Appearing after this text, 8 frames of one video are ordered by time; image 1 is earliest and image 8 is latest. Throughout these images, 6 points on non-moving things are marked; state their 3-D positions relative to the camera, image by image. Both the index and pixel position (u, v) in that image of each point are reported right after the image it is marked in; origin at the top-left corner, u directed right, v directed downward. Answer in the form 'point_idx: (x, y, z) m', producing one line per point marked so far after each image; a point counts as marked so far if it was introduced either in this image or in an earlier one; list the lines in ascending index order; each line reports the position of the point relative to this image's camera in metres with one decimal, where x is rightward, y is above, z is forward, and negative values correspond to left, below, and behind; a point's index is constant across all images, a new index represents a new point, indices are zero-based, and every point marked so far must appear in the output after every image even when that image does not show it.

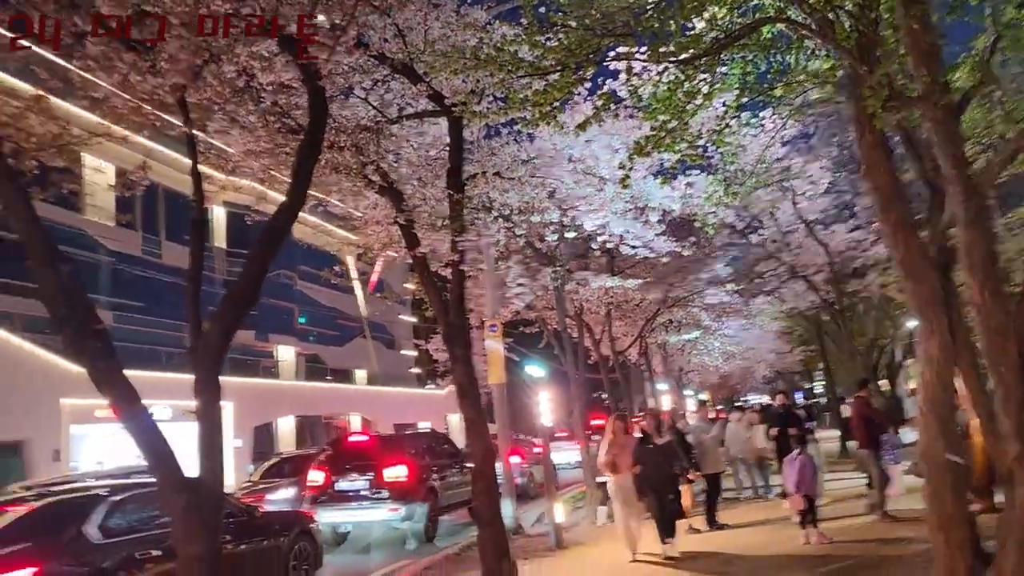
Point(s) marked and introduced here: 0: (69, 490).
0: (-5.0, -2.3, +9.2) m
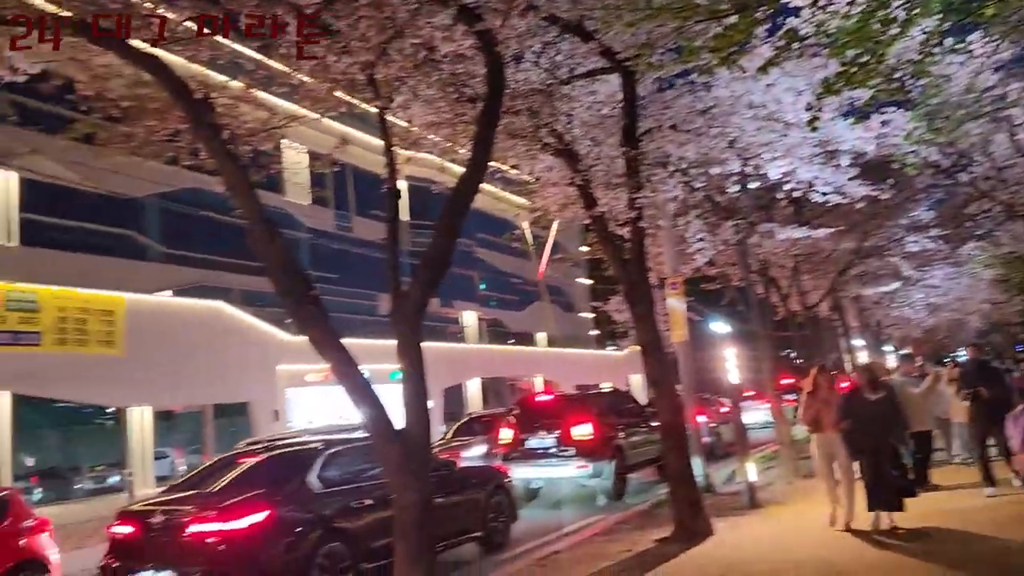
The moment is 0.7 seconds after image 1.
0: (-2.7, -2.0, +10.1) m
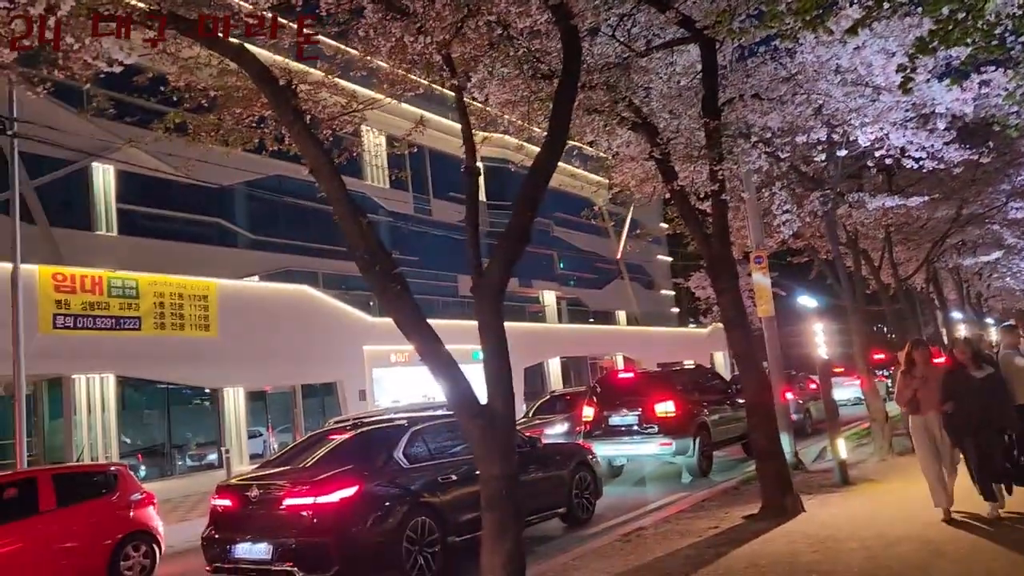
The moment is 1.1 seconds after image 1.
0: (-1.7, -1.7, +10.4) m
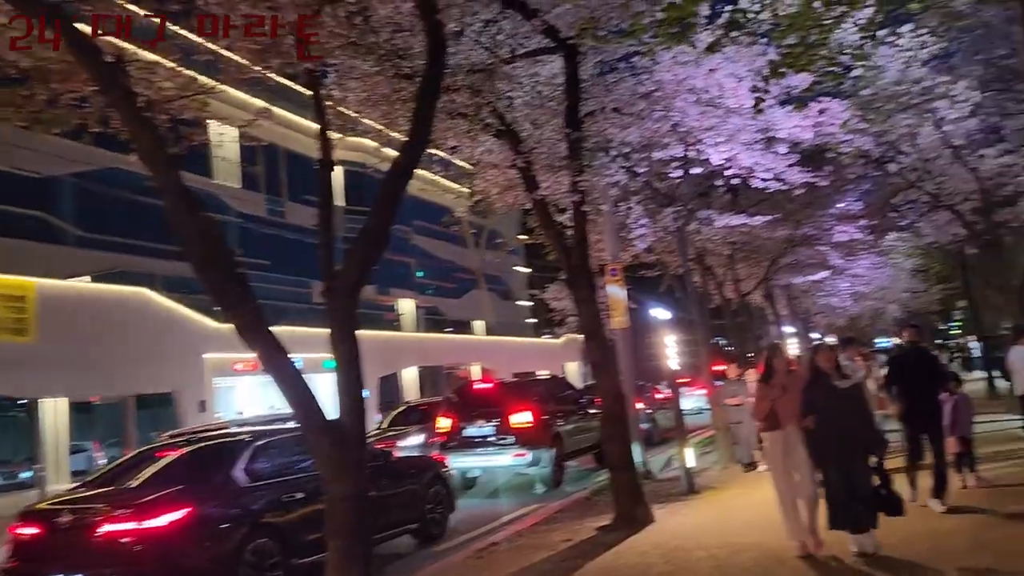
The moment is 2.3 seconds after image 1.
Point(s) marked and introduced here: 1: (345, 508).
0: (-3.5, -1.7, +9.6) m
1: (-1.3, -1.7, +6.2) m
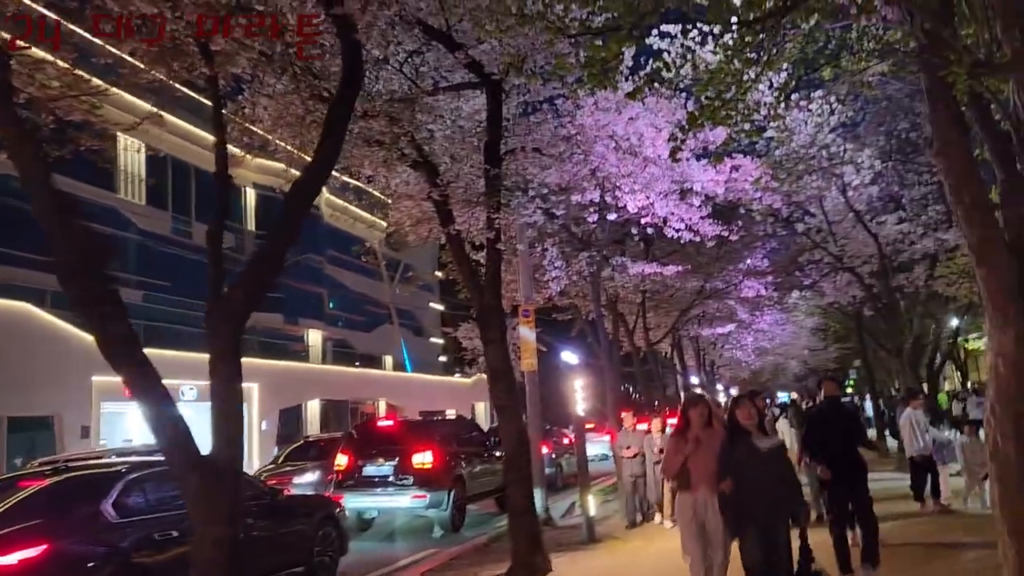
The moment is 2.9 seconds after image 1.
0: (-4.6, -1.9, +8.8) m
1: (-2.1, -1.9, +5.7) m
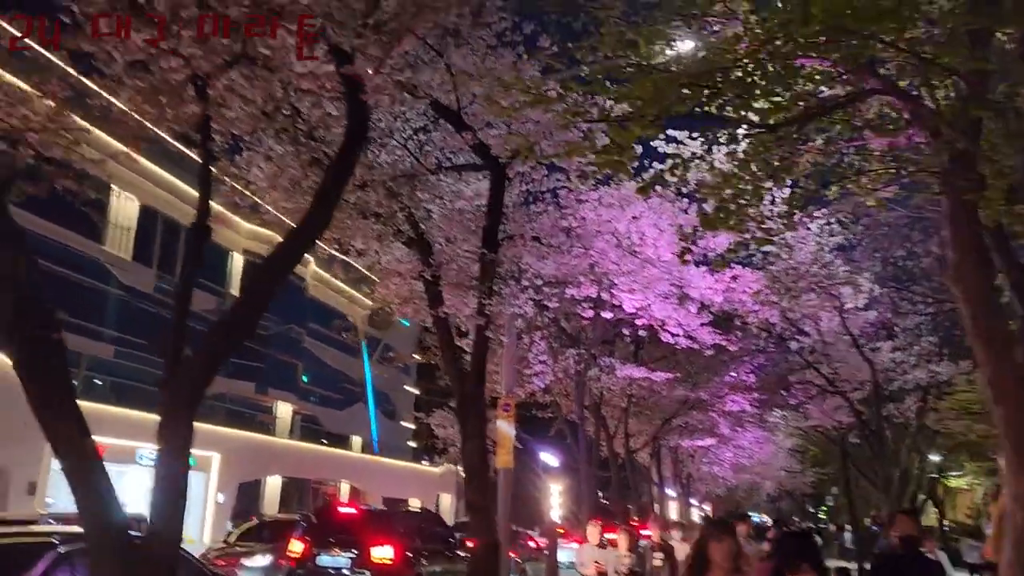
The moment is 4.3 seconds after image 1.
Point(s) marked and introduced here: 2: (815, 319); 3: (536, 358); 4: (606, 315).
0: (-4.9, -2.4, +7.8) m
1: (-2.3, -2.2, +4.8) m
2: (+7.1, -0.7, +19.0) m
3: (+0.7, -1.6, +18.4) m
4: (+1.9, -0.6, +16.9) m
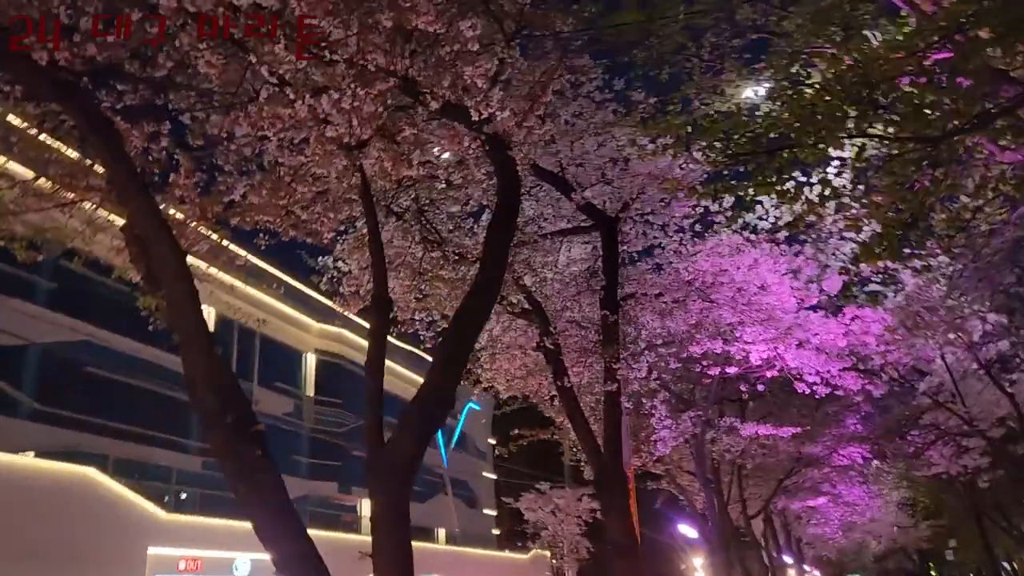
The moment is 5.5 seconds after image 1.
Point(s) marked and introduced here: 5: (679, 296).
0: (-3.2, -3.3, +7.4) m
1: (-0.8, -2.6, +4.2) m
2: (+9.3, -1.5, +17.9) m
3: (+3.1, -3.0, +17.6) m
4: (+4.1, -1.7, +16.1) m
5: (+2.7, -0.2, +14.1) m
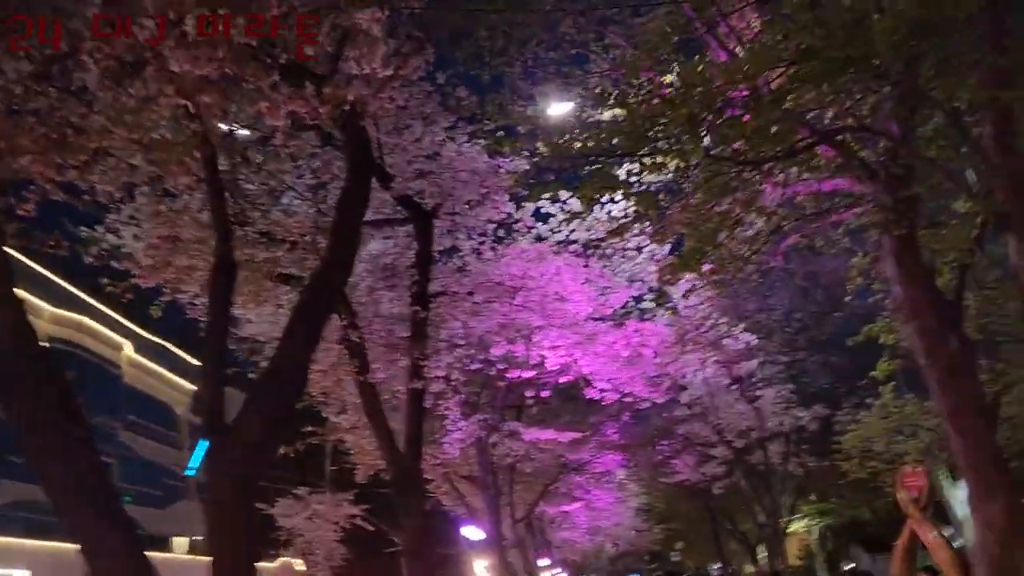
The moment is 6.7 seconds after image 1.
0: (-4.7, -2.9, +5.9) m
1: (-1.5, -2.4, +3.6) m
2: (+4.4, -2.0, +19.6) m
3: (-1.6, -3.0, +17.5) m
4: (-0.1, -1.8, +16.4) m
5: (-0.8, -0.2, +14.1) m
